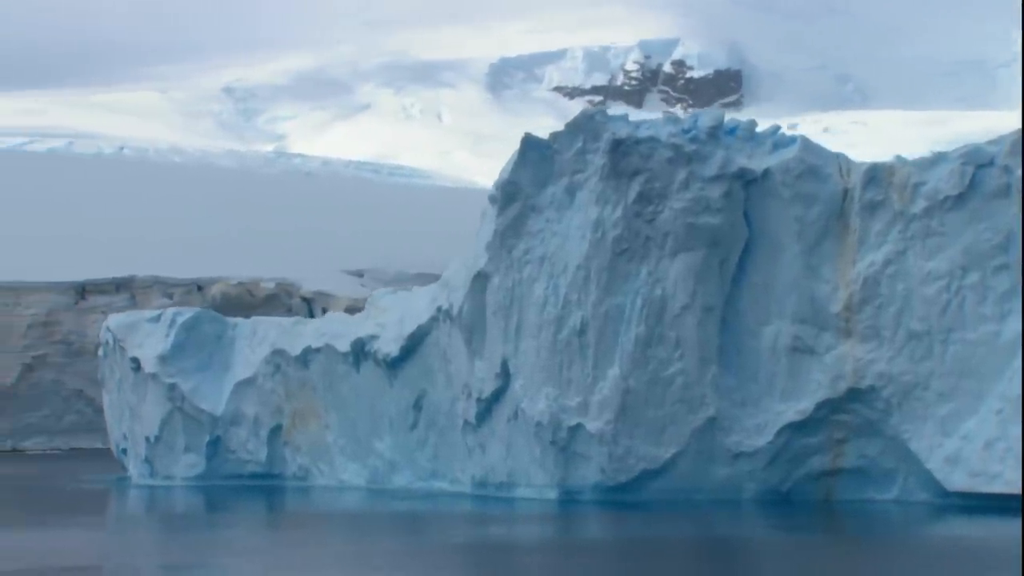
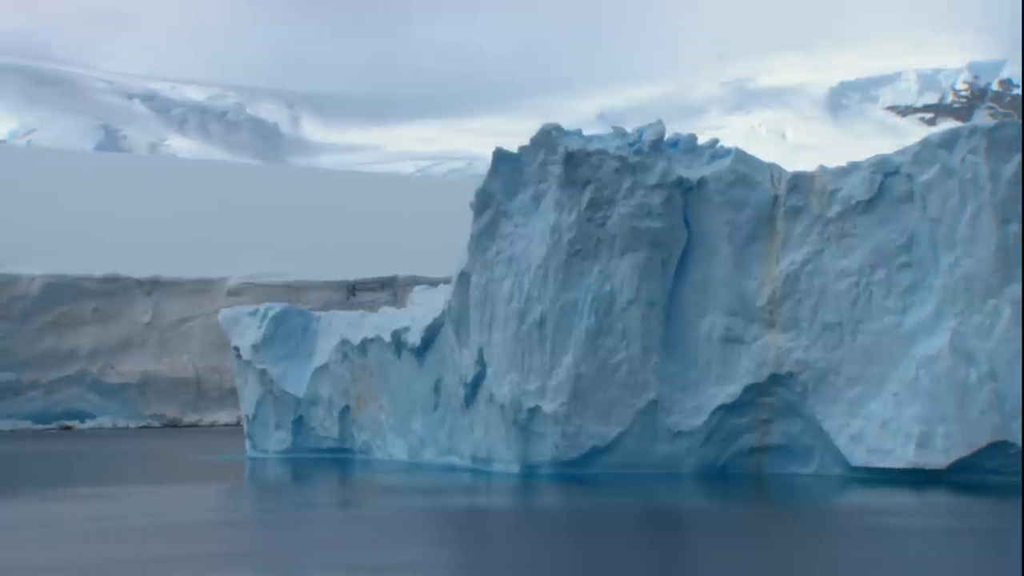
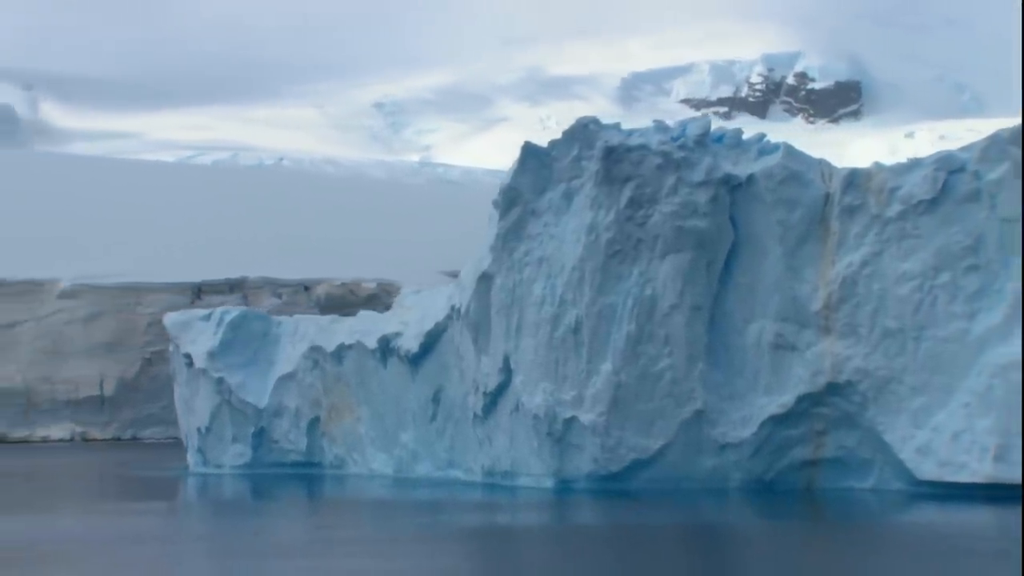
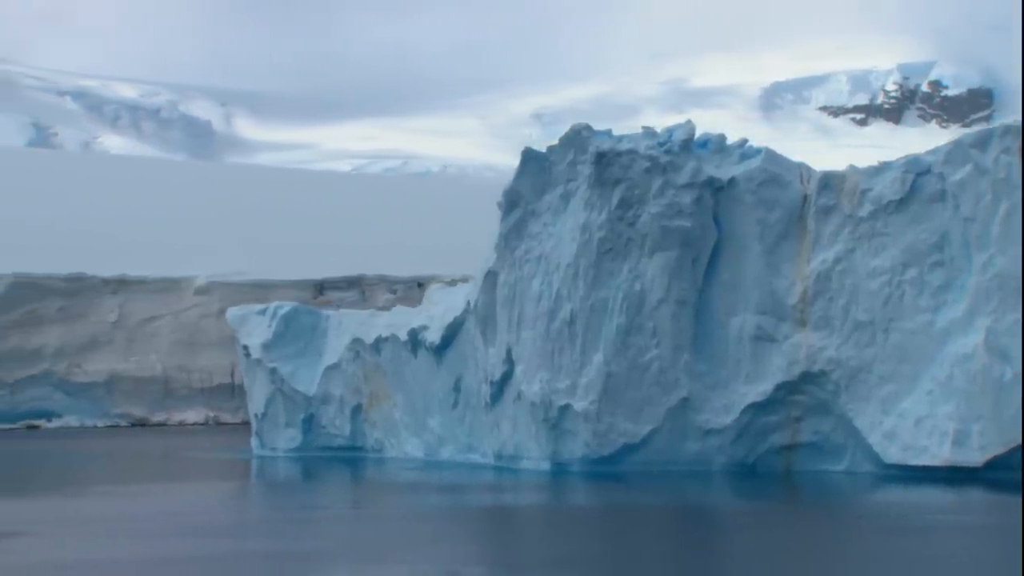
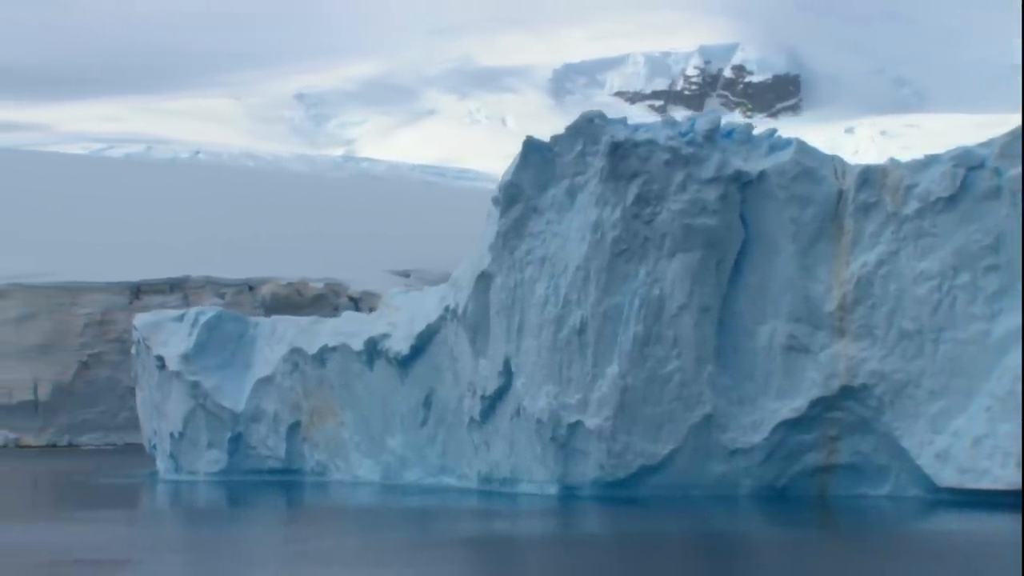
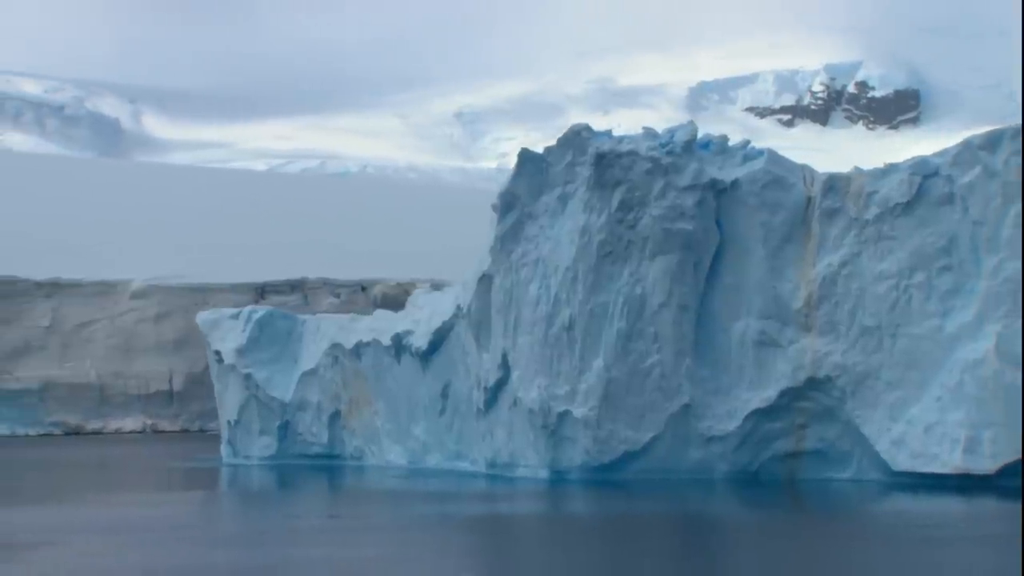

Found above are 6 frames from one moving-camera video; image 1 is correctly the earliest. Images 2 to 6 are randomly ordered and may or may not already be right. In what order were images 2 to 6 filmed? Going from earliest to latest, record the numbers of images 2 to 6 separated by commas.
5, 3, 6, 4, 2
